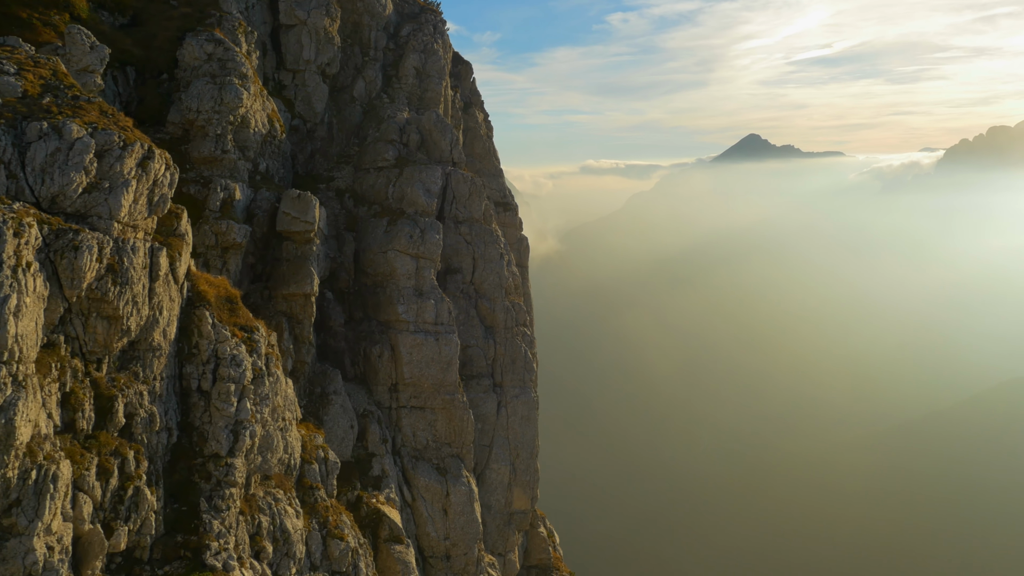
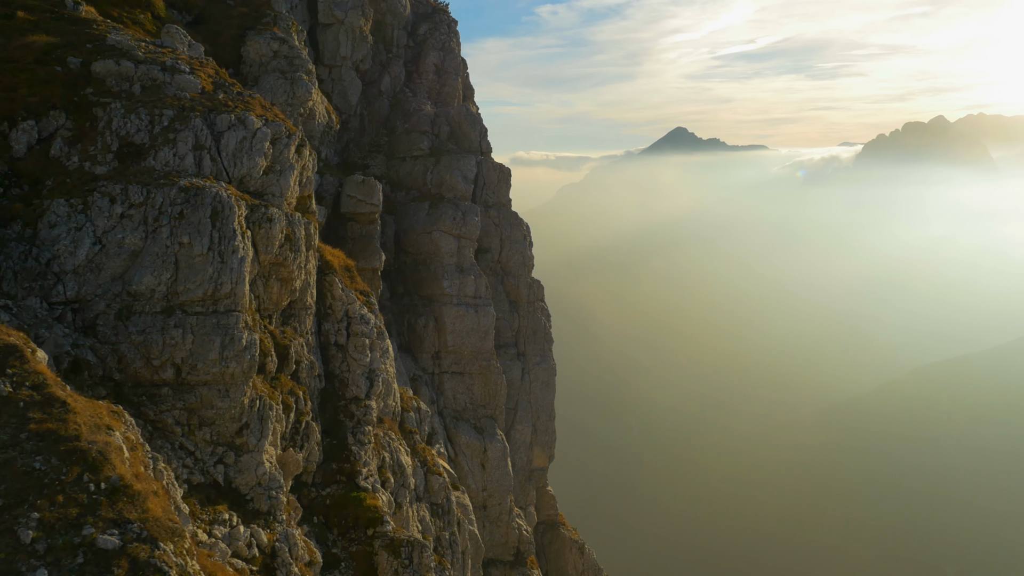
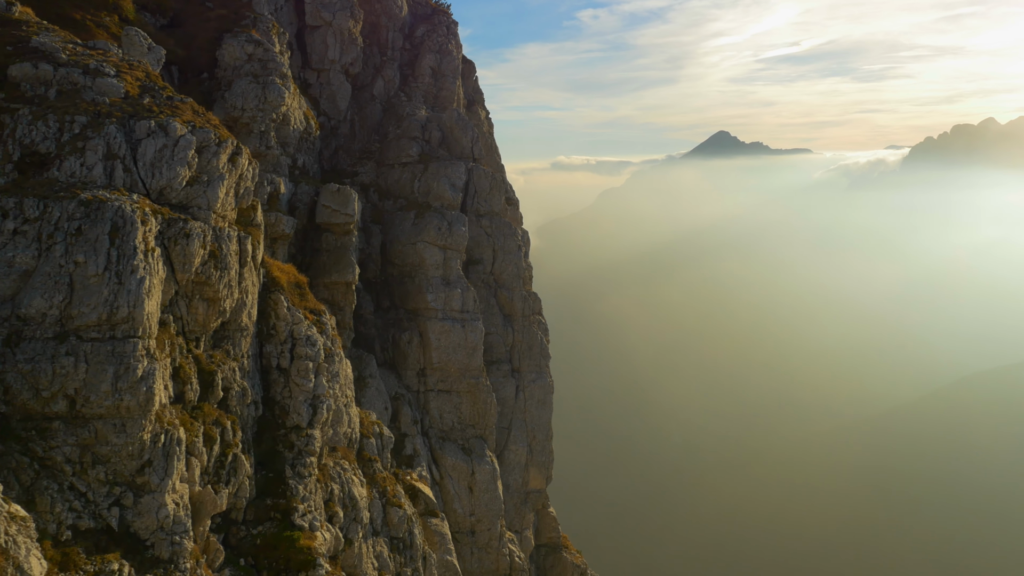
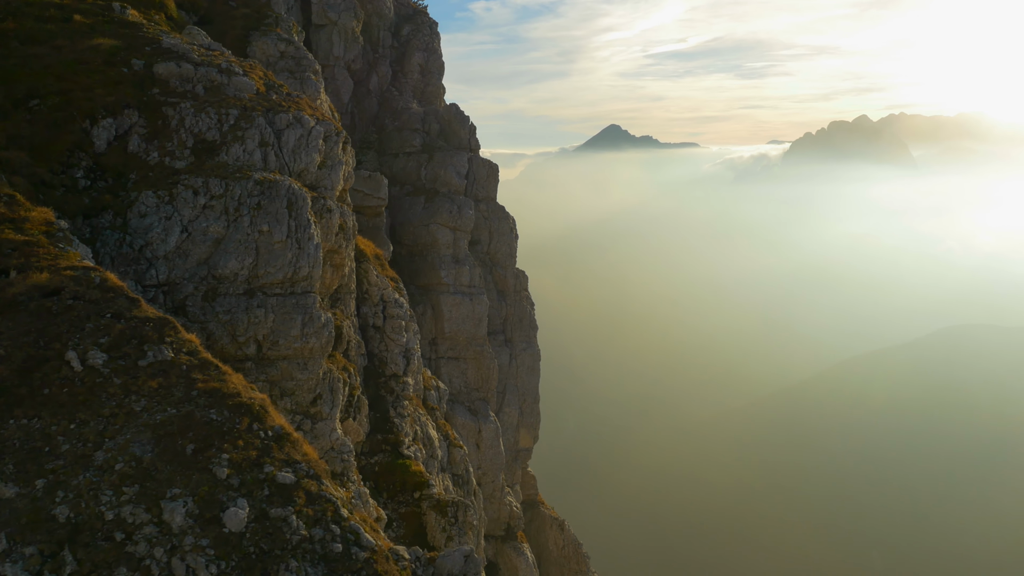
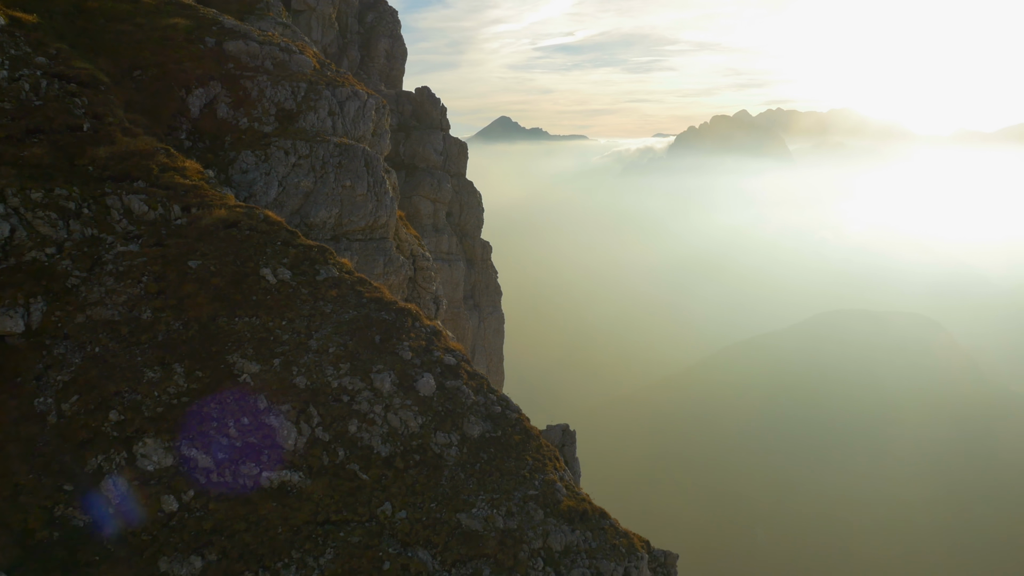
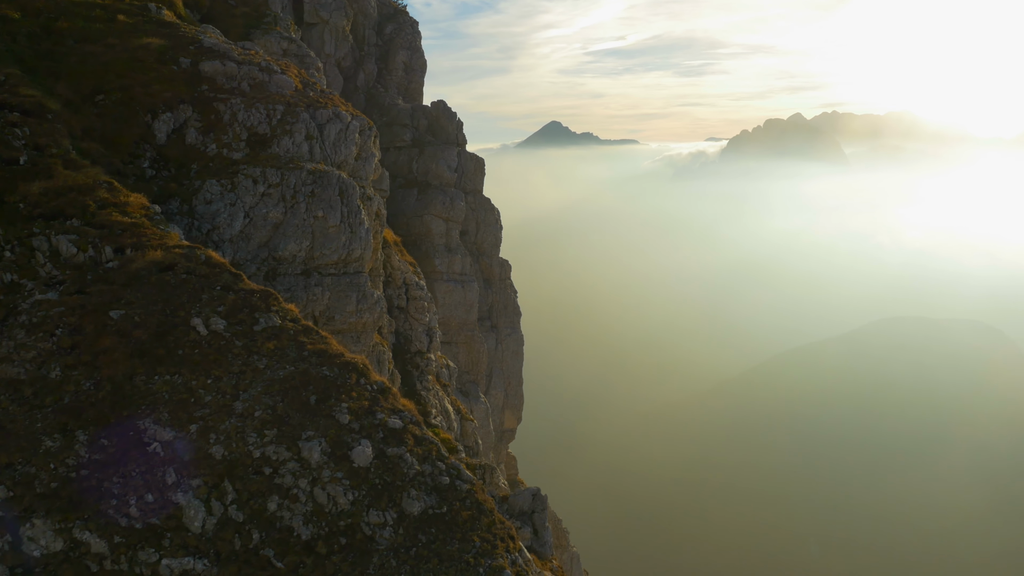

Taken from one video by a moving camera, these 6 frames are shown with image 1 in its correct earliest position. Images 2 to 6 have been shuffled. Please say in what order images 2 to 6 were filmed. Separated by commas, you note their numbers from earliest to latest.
3, 2, 4, 6, 5
